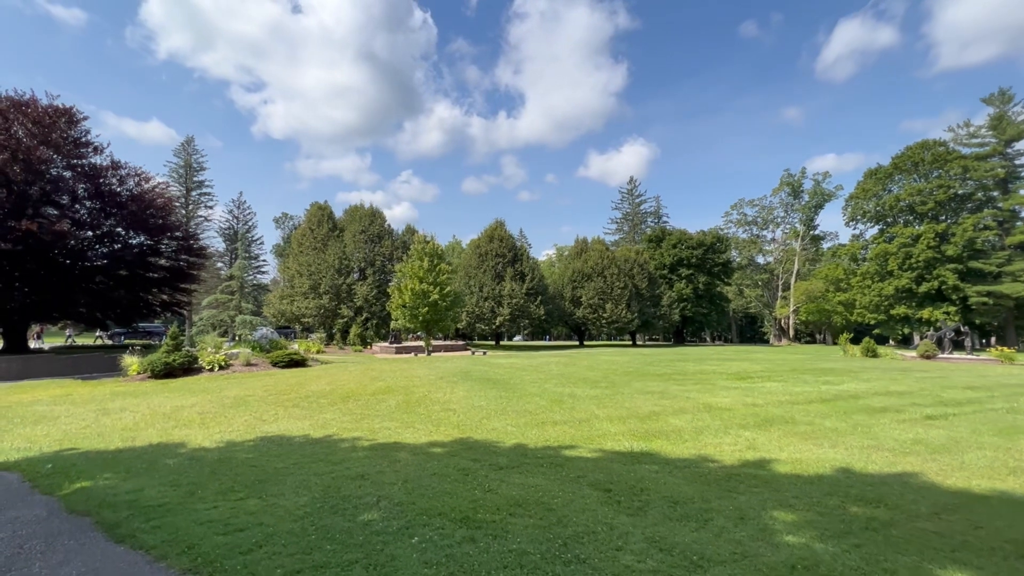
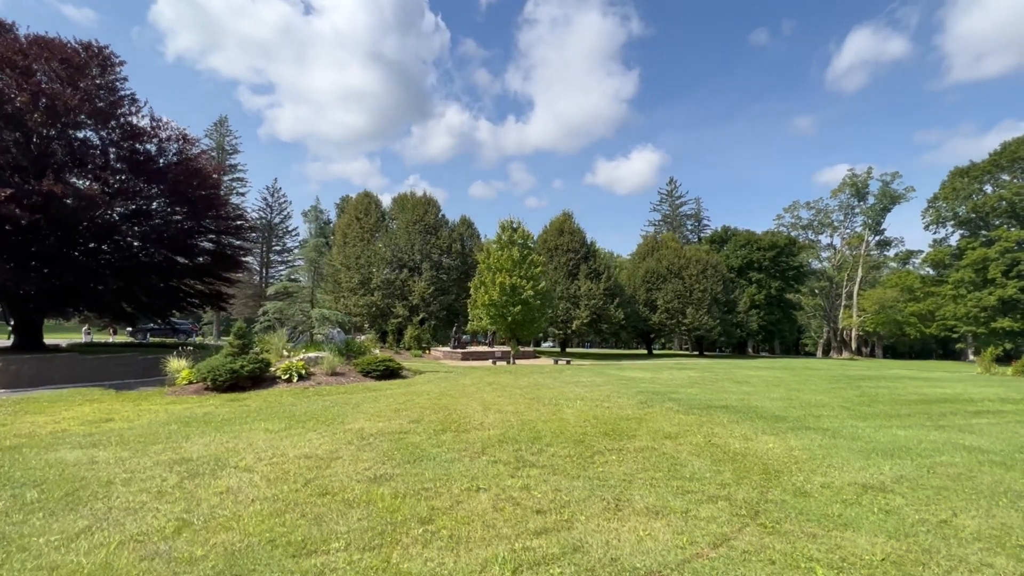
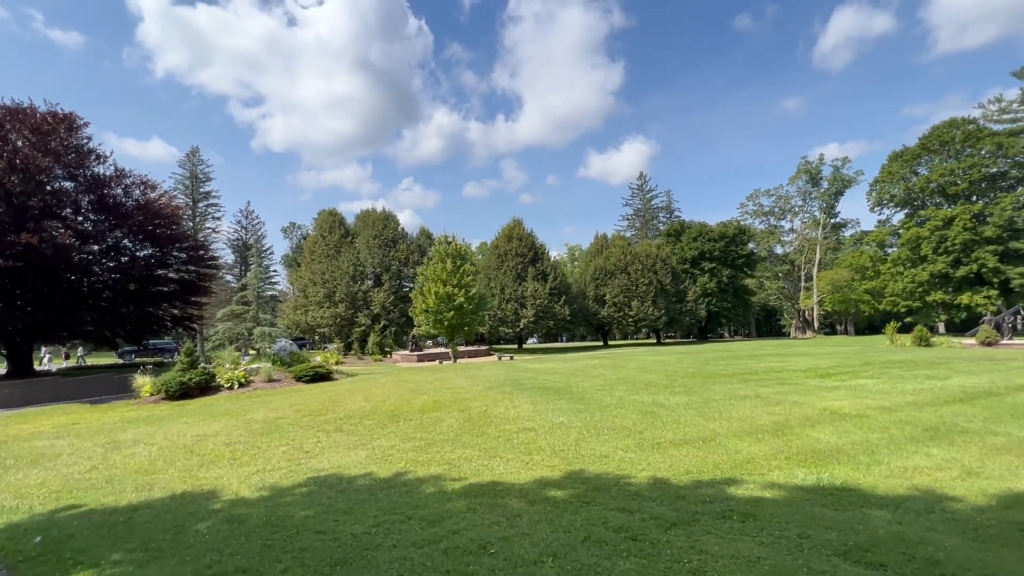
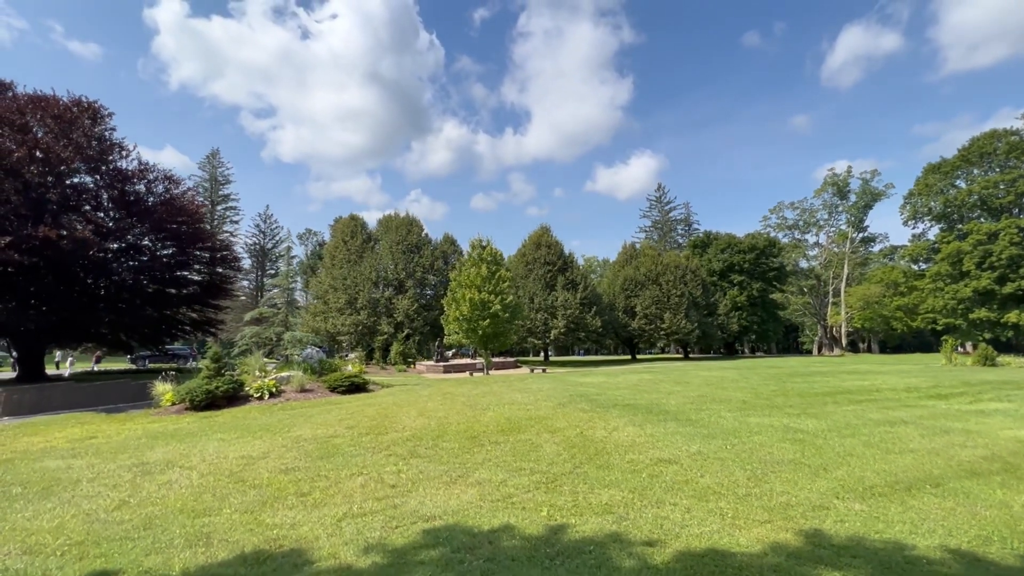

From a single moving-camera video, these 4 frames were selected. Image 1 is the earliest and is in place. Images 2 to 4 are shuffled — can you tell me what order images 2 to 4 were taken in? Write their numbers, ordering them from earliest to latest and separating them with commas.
3, 4, 2
